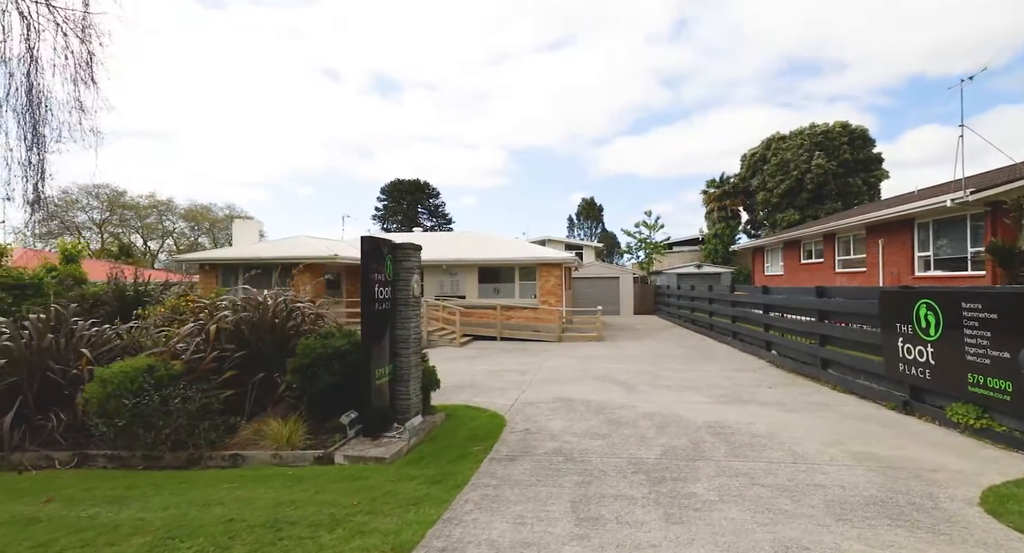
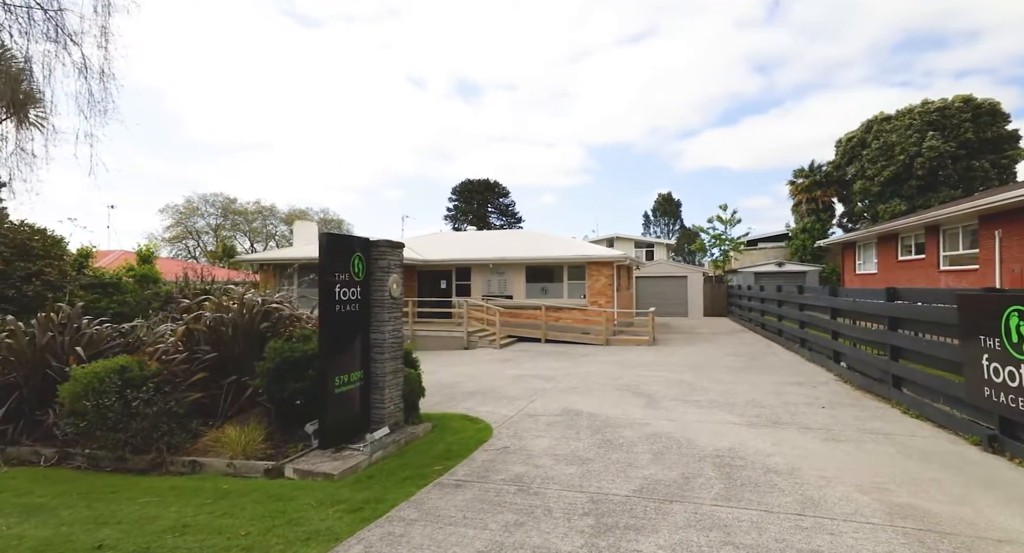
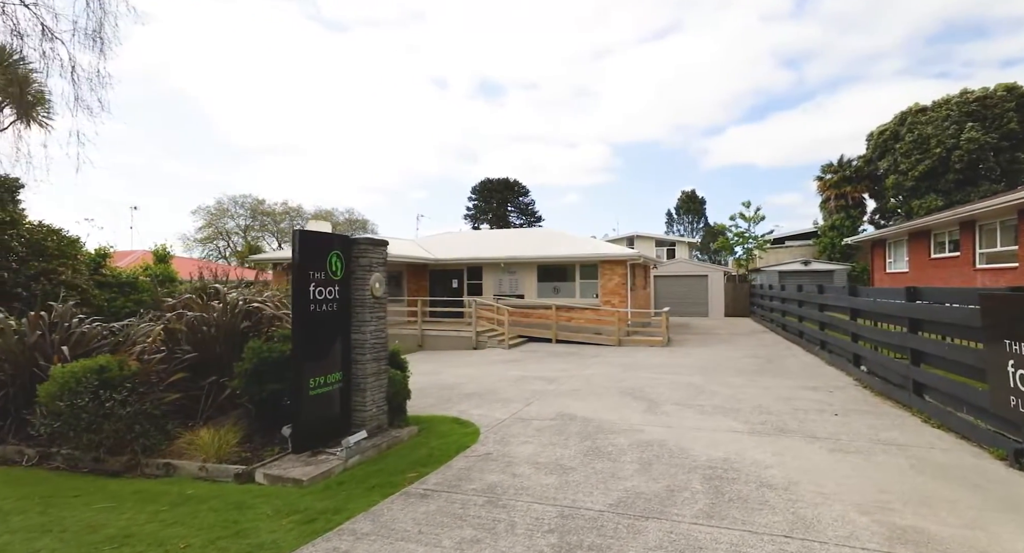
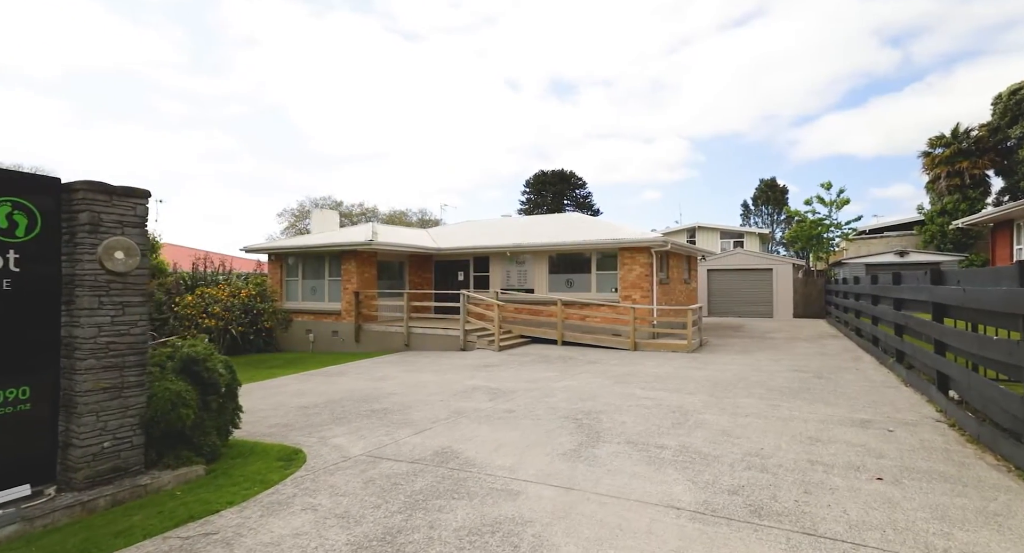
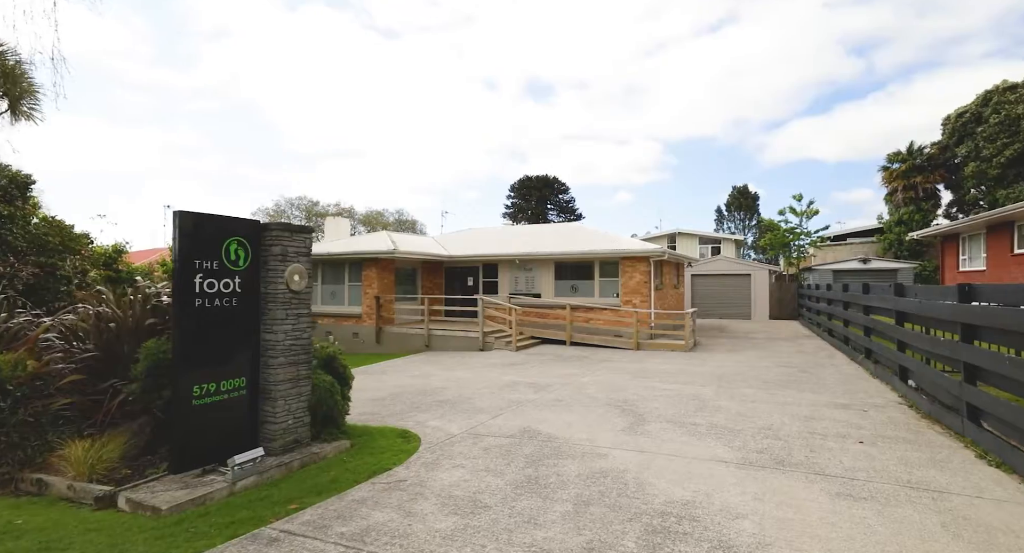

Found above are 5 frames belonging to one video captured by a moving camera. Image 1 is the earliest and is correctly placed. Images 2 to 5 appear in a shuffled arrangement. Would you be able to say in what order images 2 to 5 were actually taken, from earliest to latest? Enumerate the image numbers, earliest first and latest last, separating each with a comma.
2, 3, 5, 4
